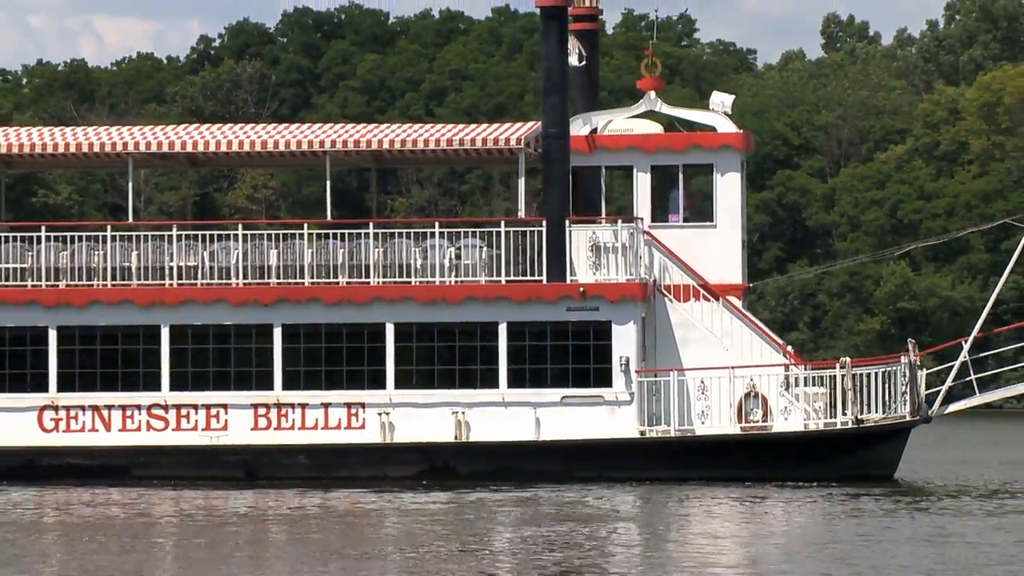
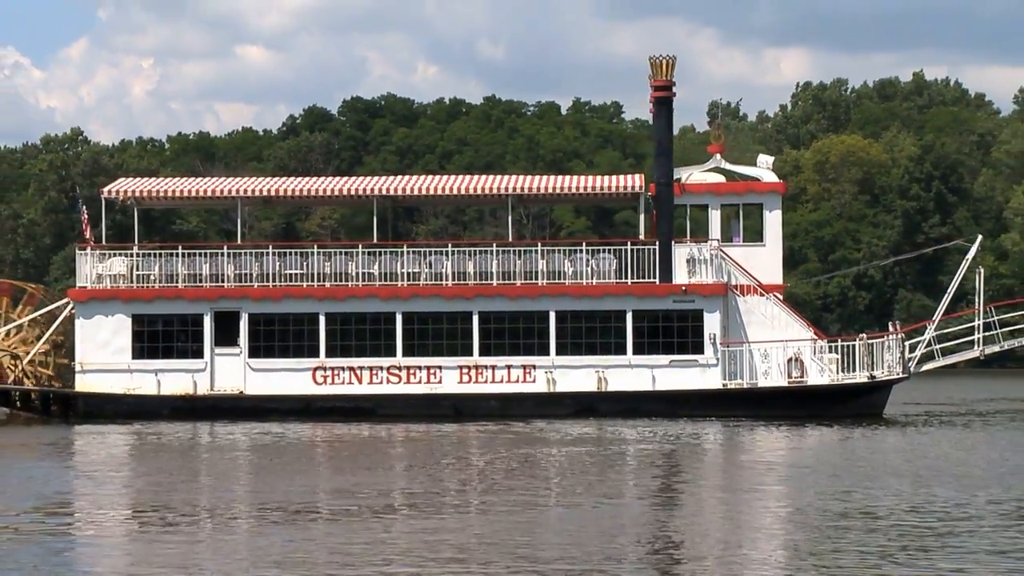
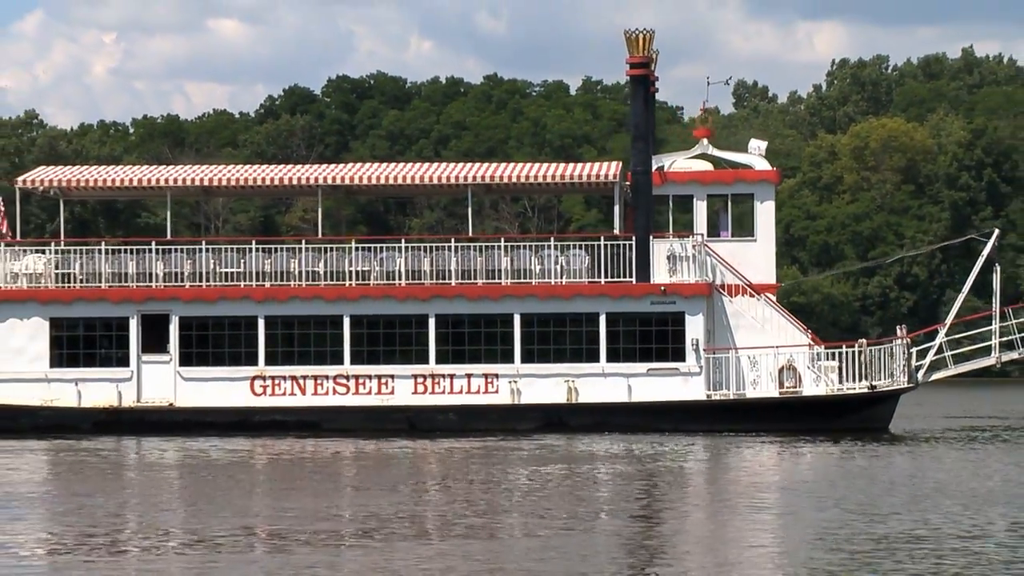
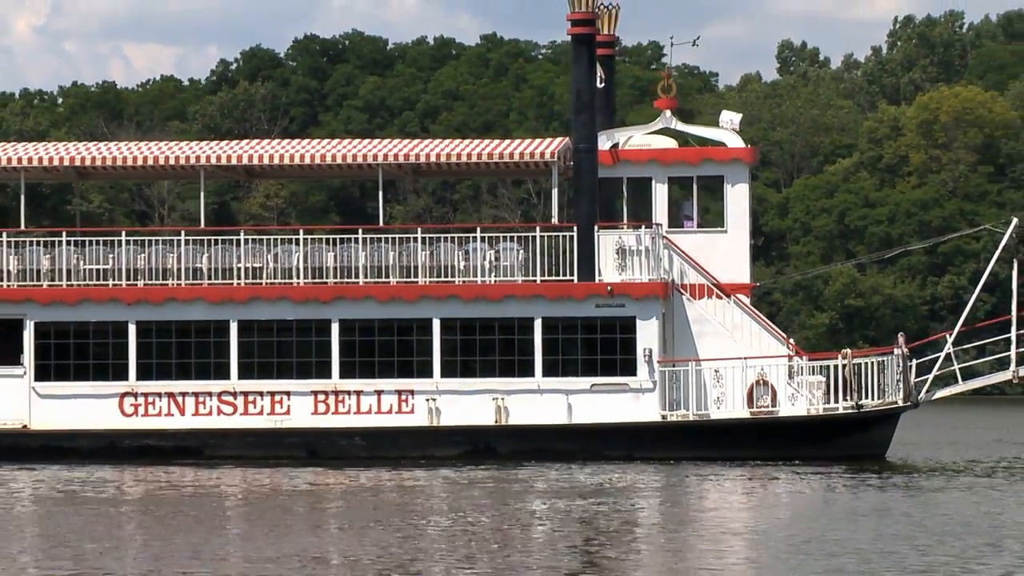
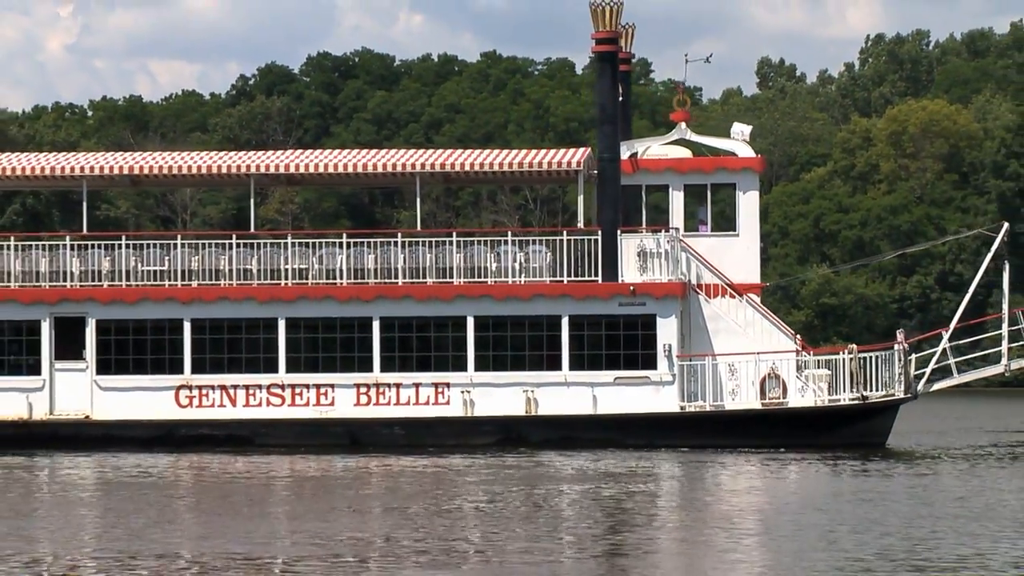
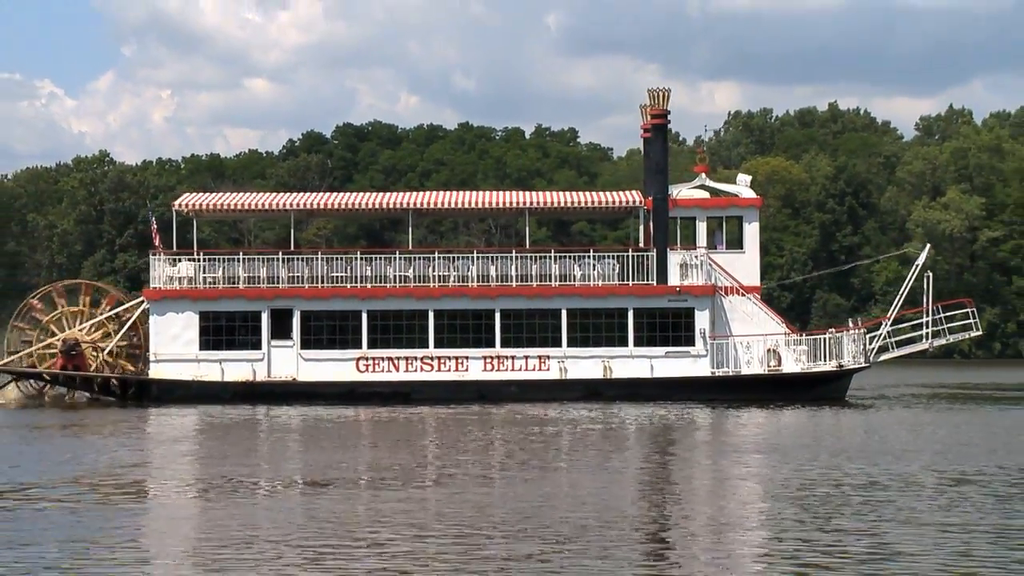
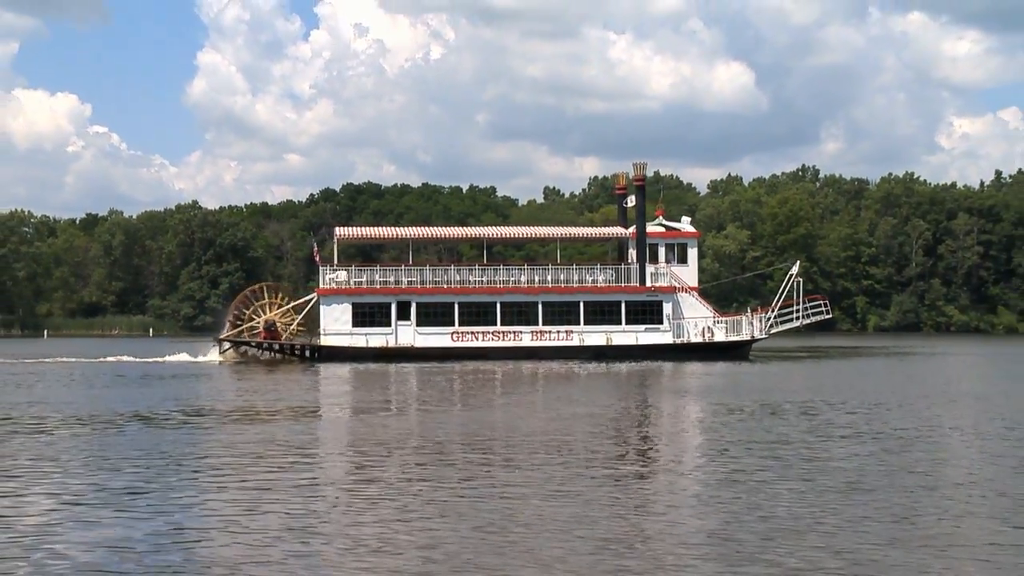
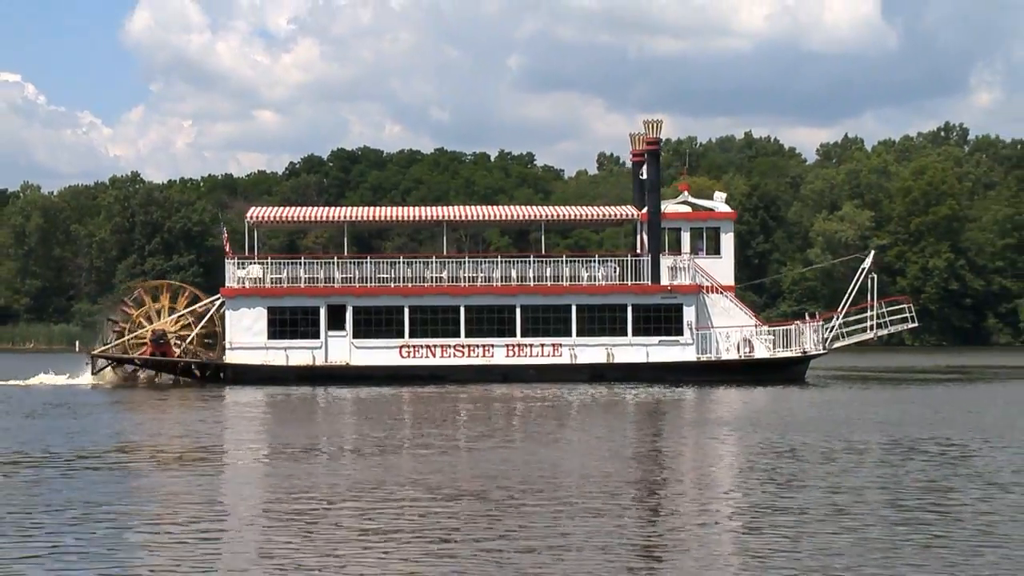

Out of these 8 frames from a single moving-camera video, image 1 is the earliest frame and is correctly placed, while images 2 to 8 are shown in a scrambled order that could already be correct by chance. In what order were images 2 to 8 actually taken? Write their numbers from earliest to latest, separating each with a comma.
4, 5, 3, 2, 6, 8, 7
